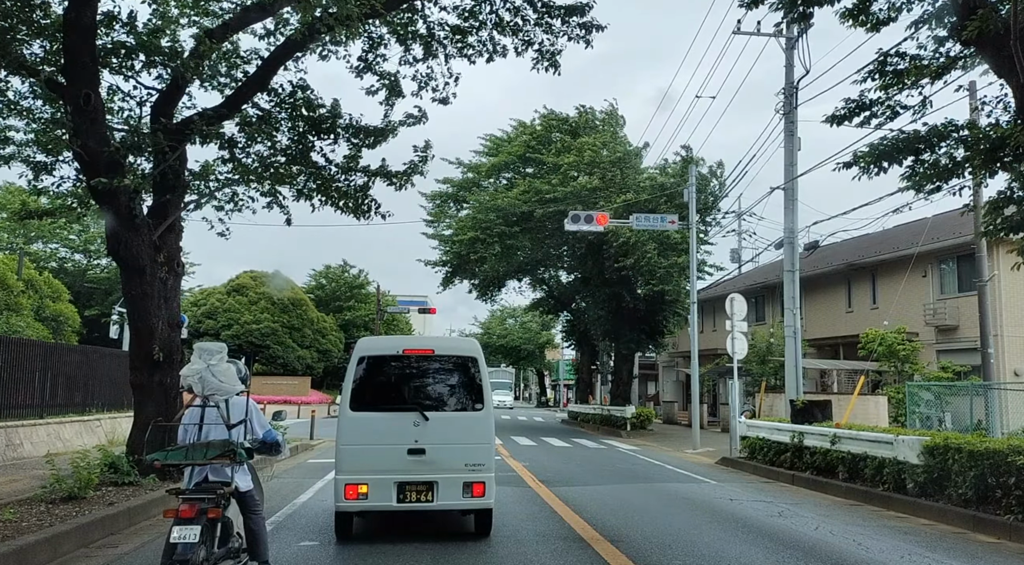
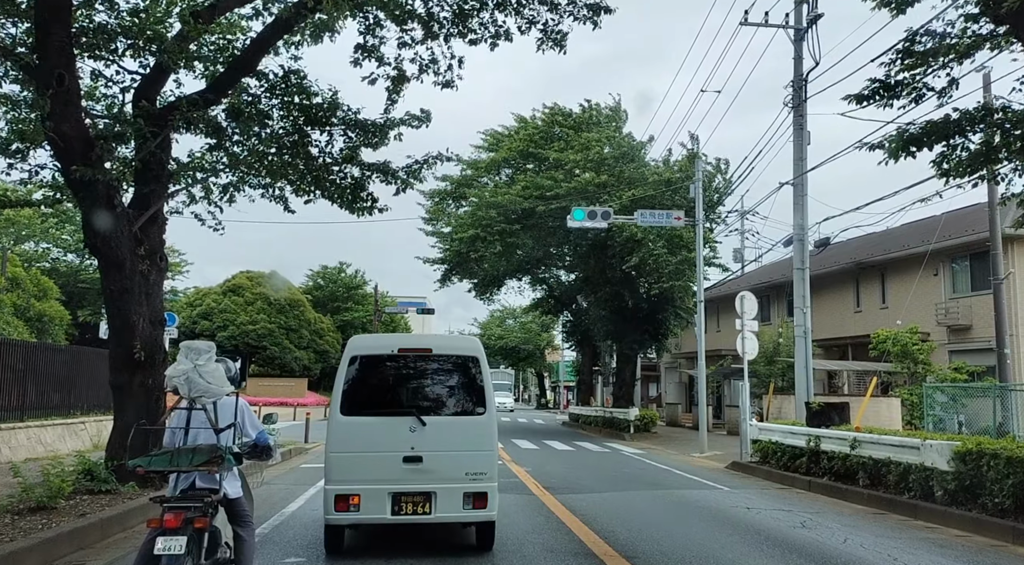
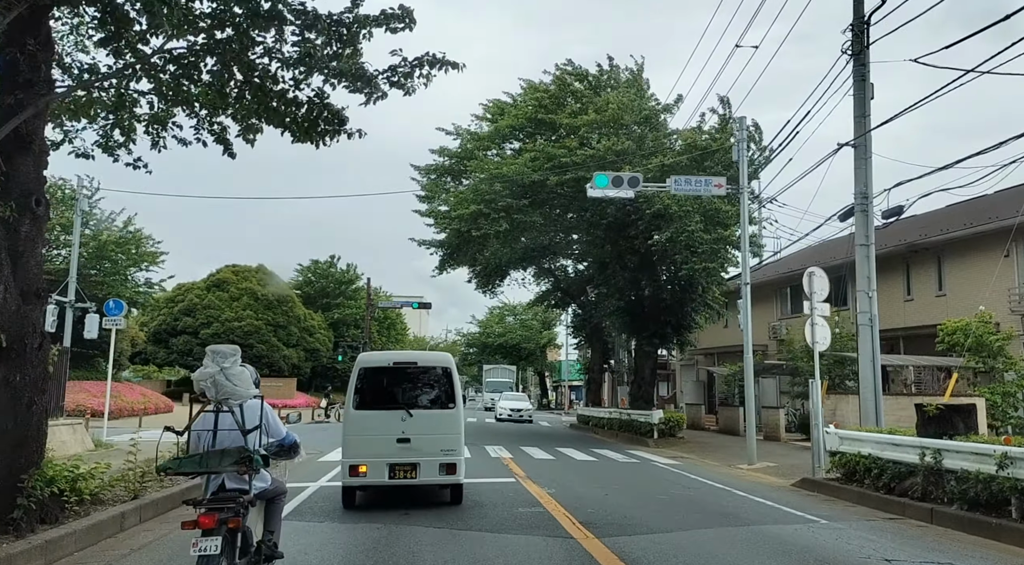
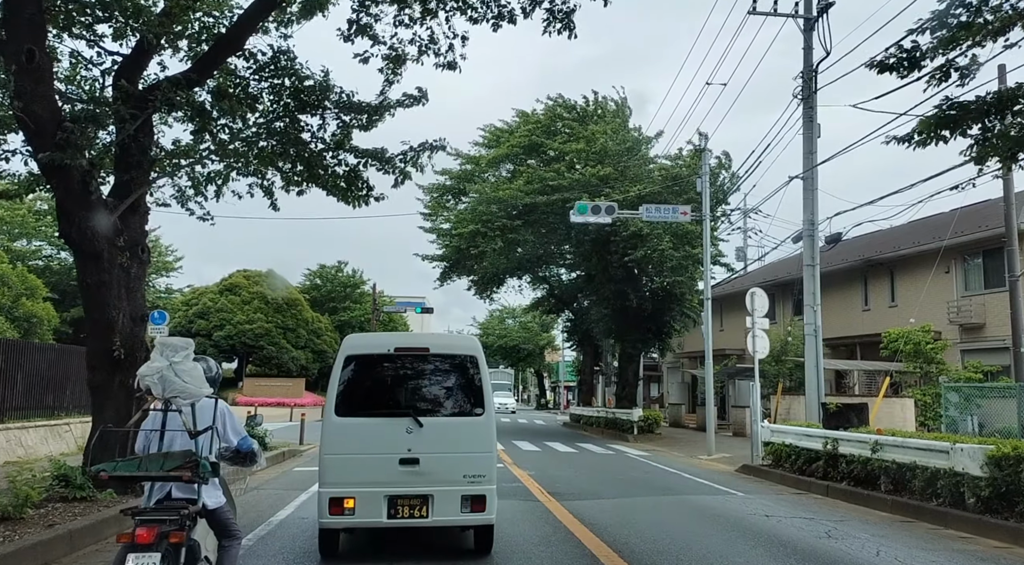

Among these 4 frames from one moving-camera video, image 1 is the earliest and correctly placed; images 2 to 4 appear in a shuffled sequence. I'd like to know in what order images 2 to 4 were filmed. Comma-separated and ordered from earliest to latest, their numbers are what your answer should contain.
2, 4, 3
